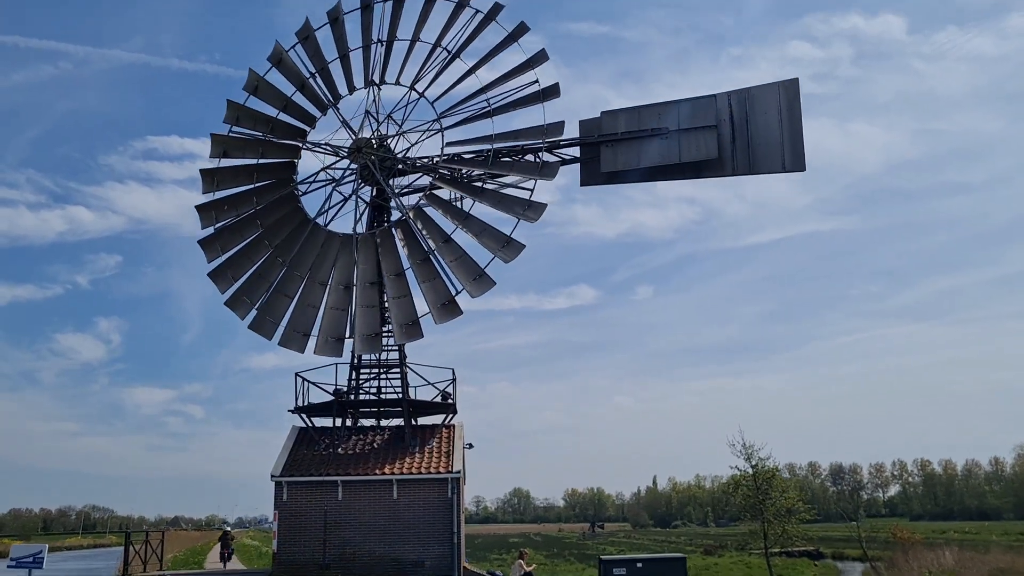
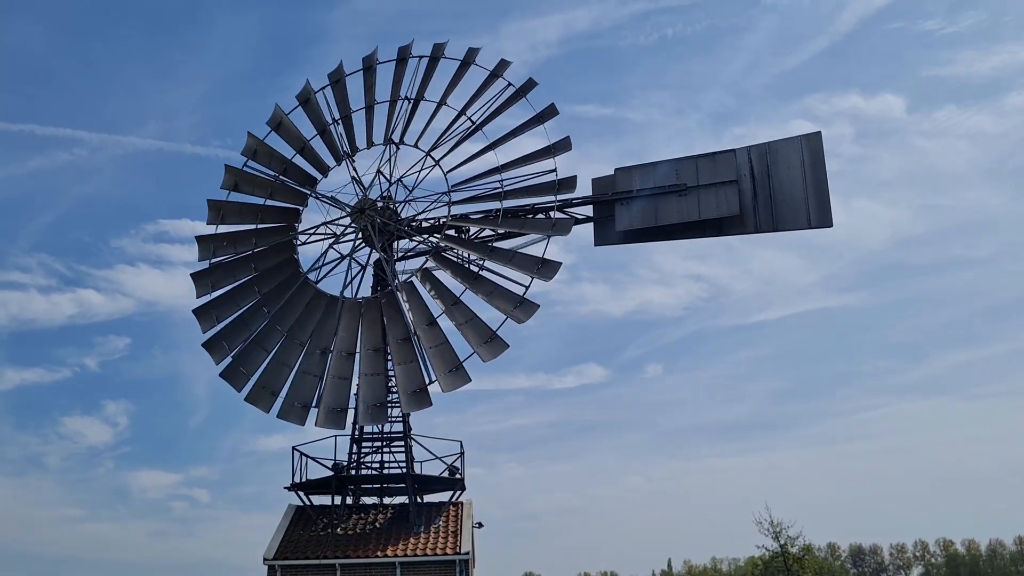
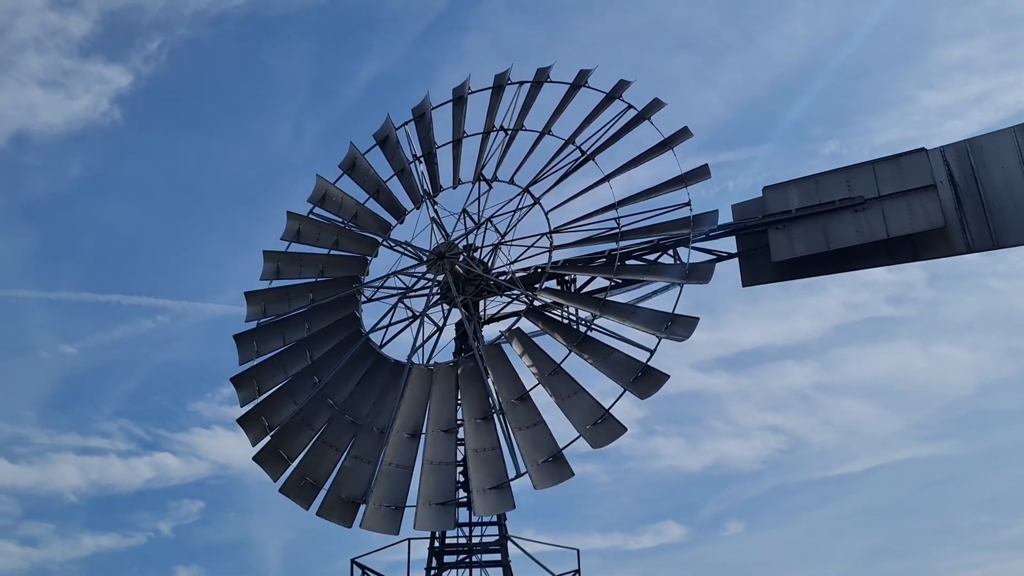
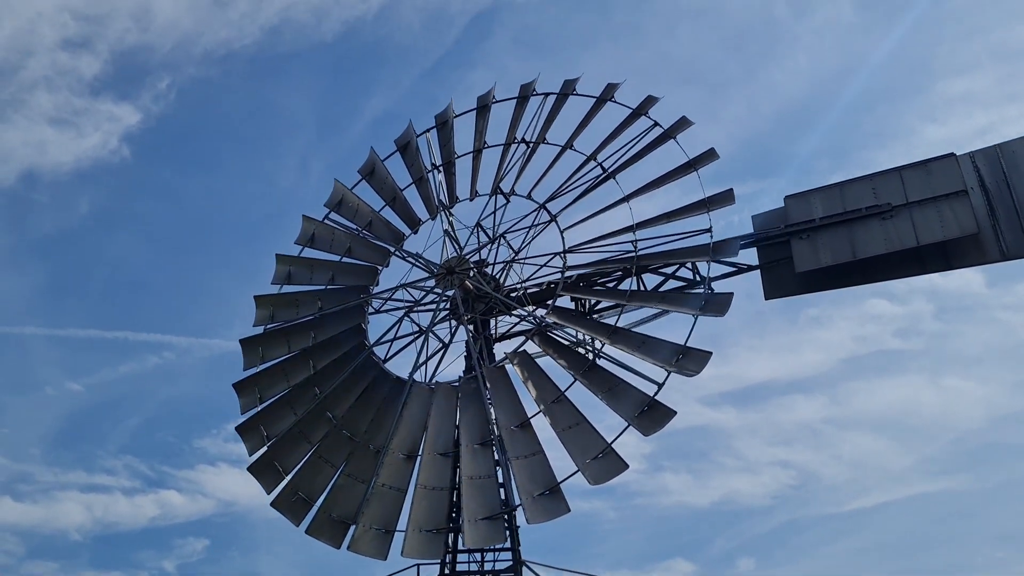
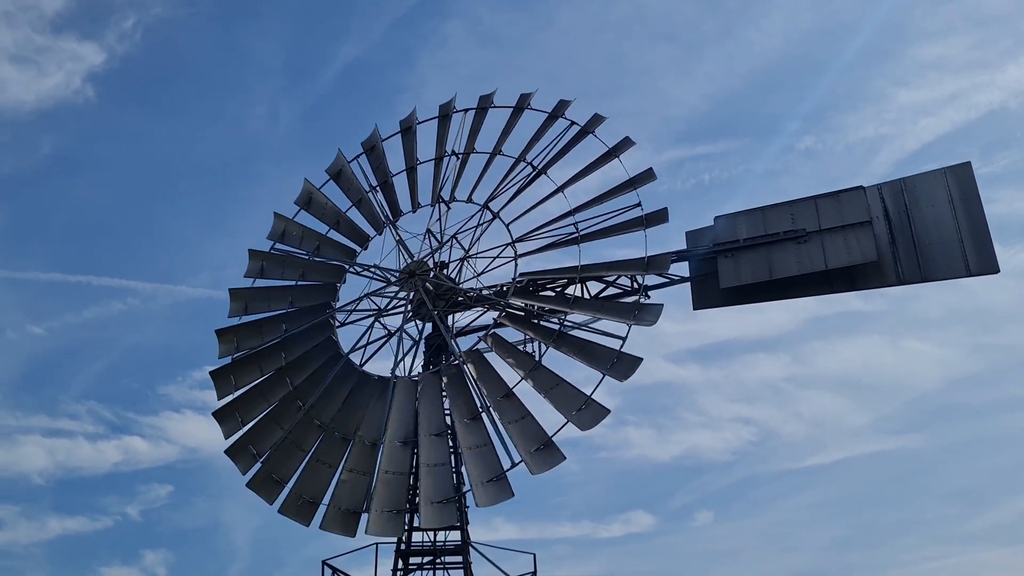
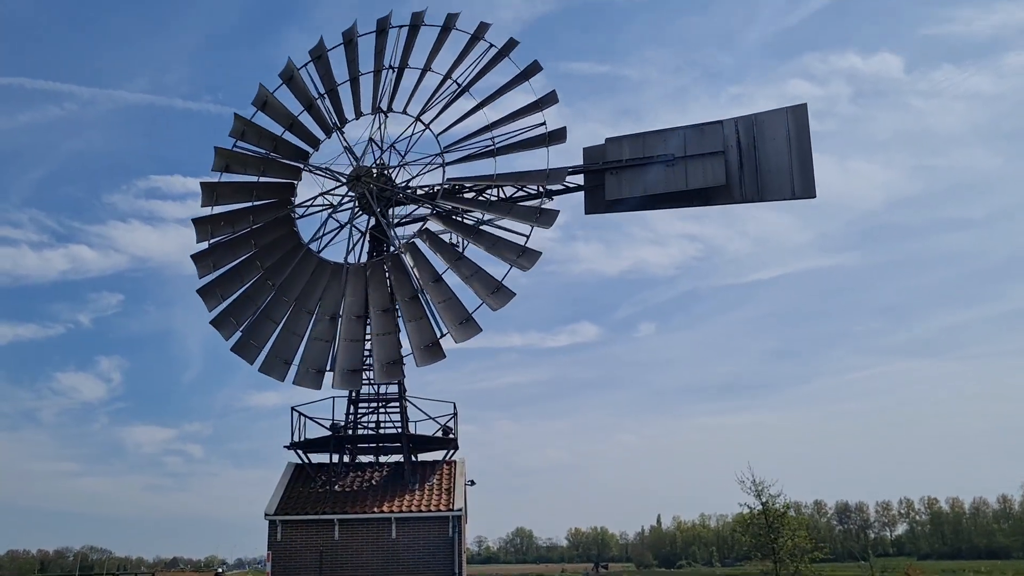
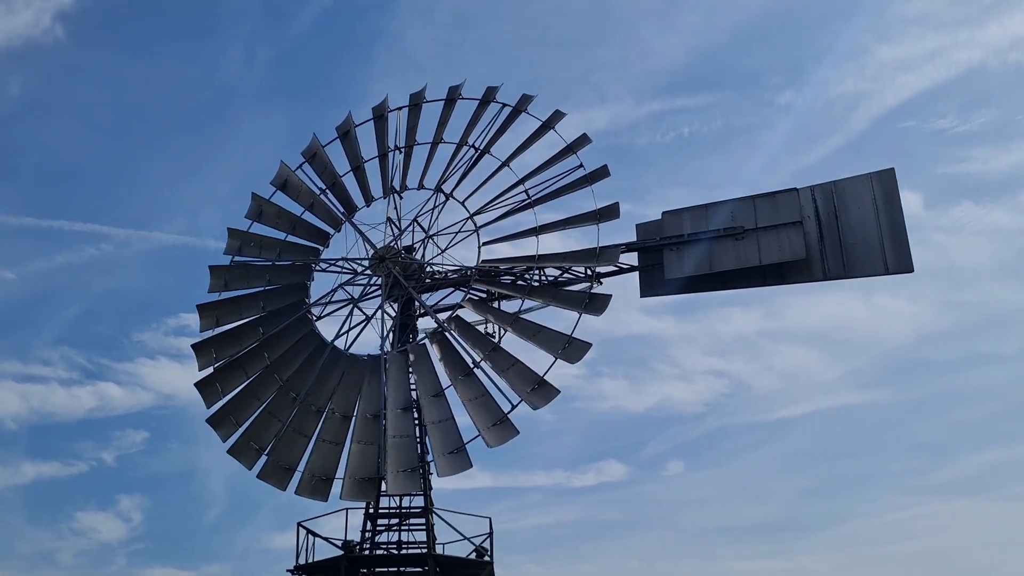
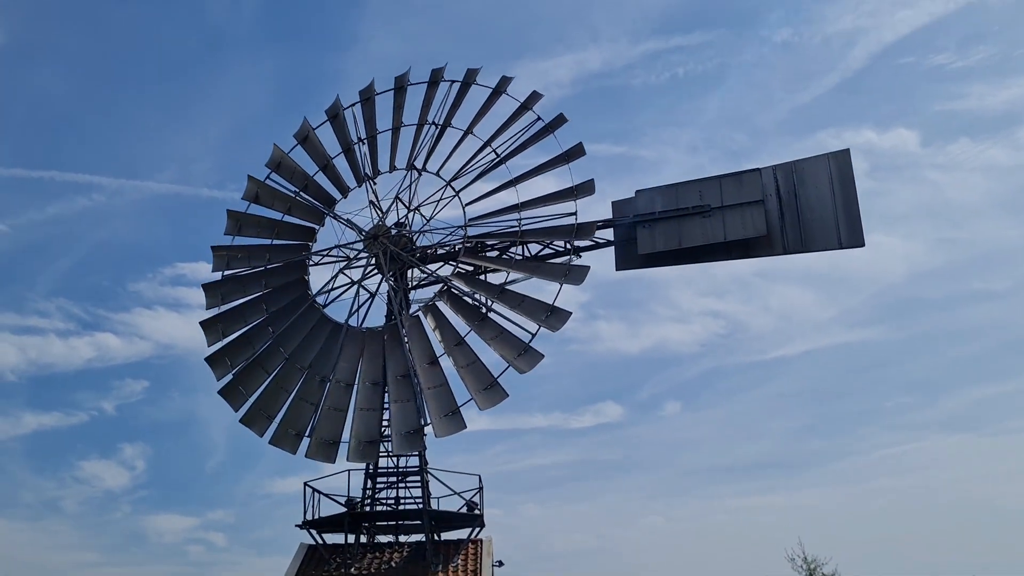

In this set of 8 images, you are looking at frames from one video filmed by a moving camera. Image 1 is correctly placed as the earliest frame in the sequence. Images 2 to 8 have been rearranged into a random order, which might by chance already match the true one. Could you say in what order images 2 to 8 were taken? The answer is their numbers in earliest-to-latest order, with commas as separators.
6, 2, 8, 7, 5, 3, 4
